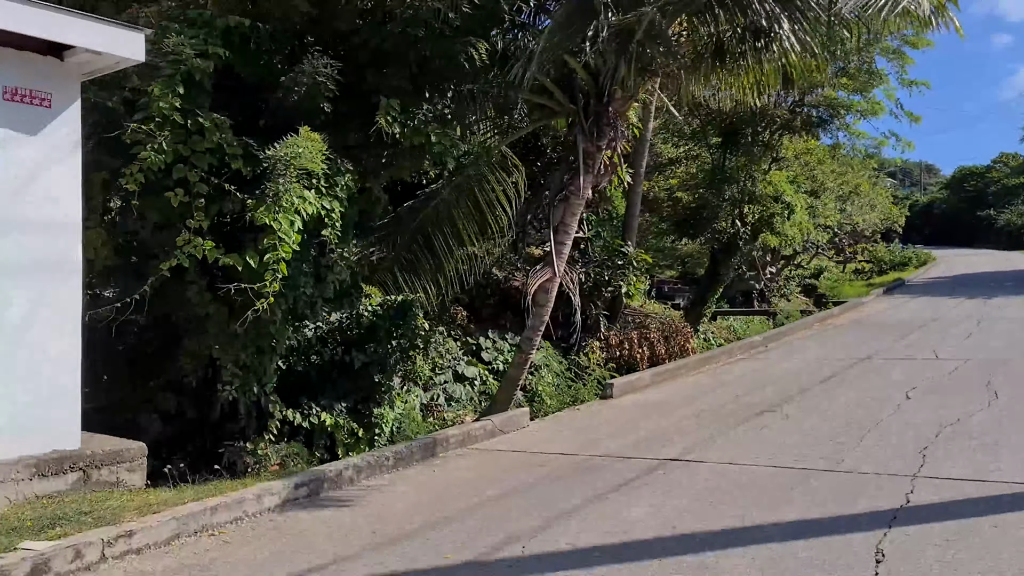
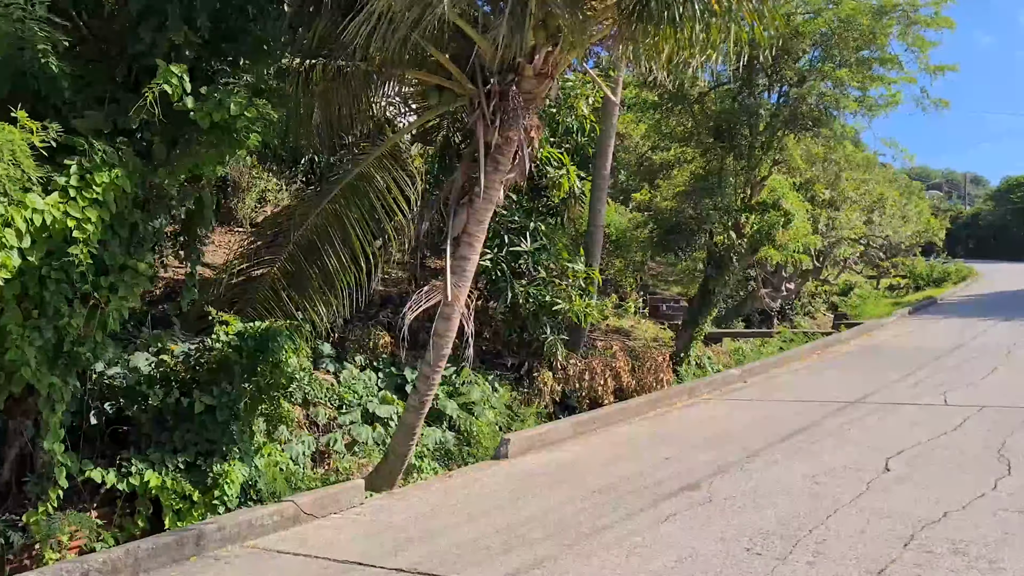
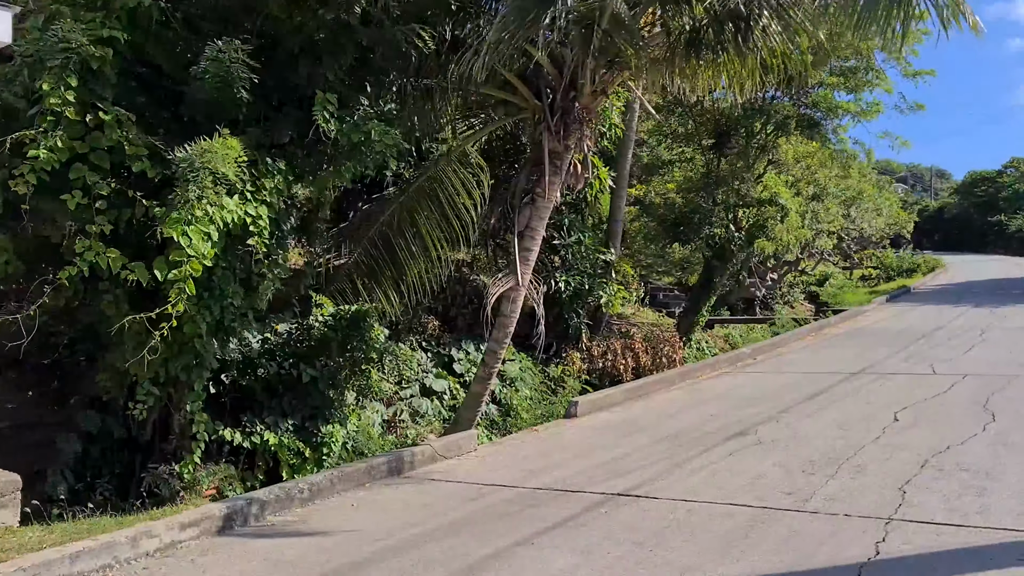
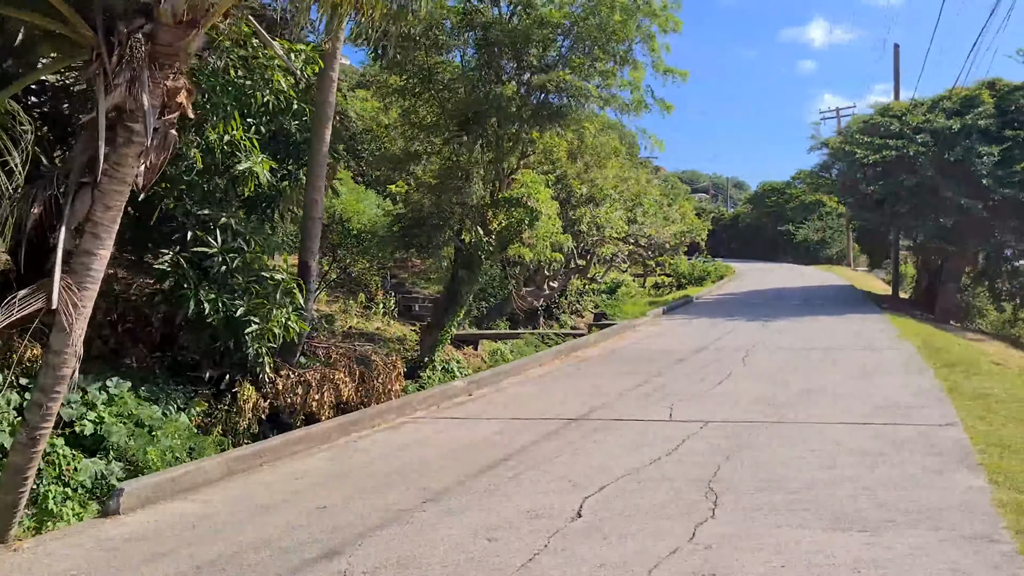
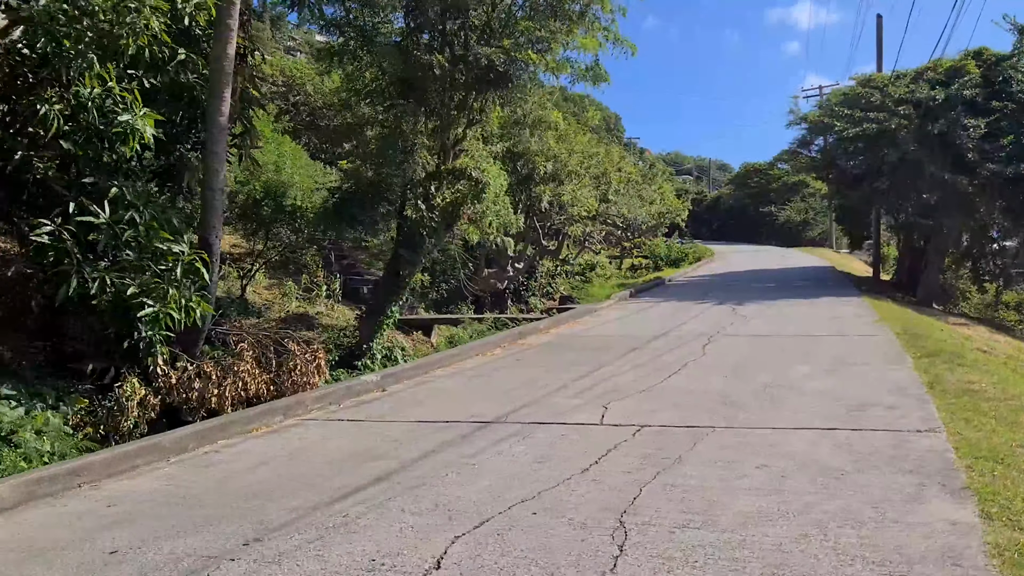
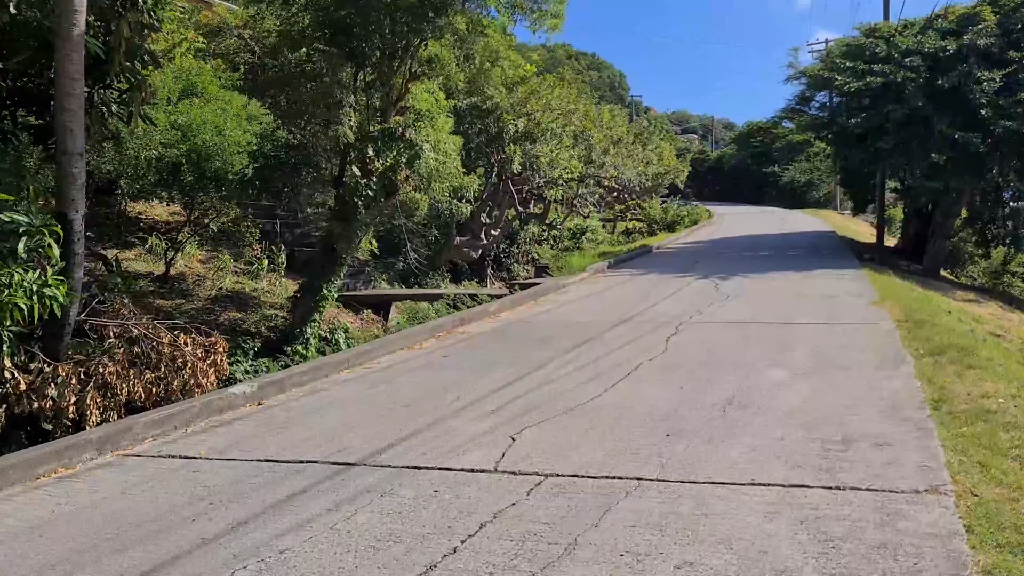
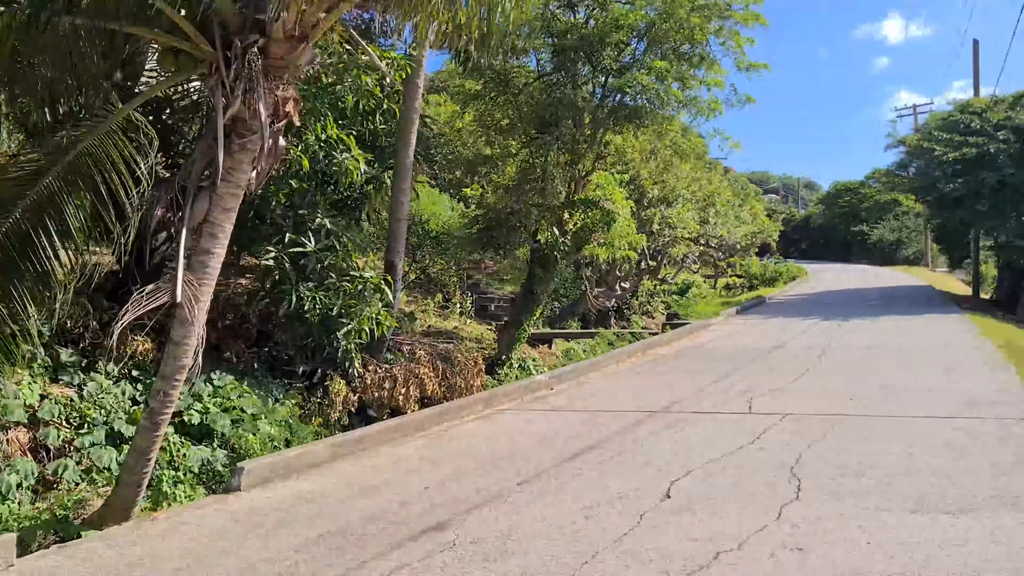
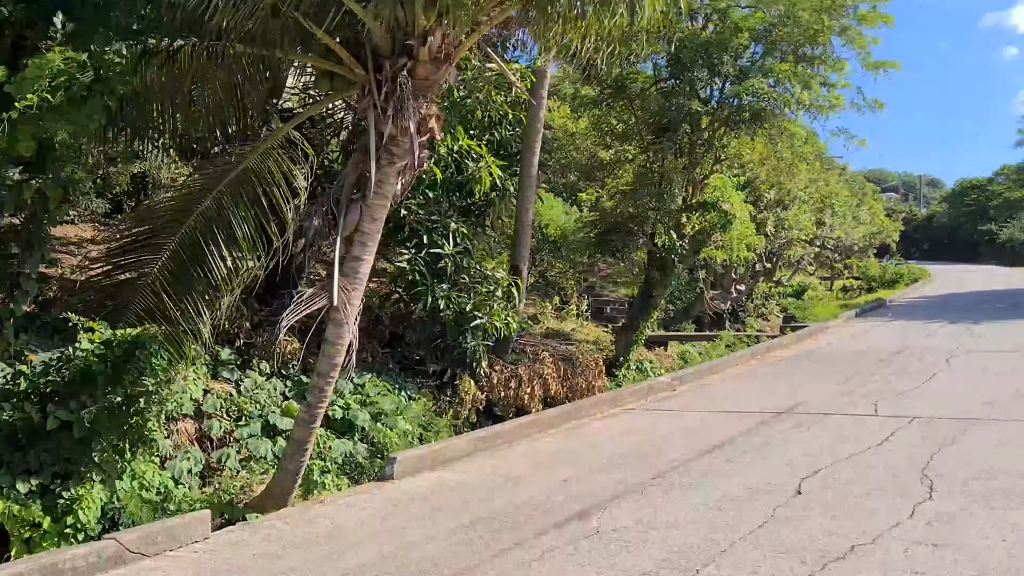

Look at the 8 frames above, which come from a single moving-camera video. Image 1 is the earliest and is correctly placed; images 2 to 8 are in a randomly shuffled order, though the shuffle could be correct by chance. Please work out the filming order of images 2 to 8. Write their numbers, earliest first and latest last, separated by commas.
3, 2, 8, 7, 4, 5, 6
